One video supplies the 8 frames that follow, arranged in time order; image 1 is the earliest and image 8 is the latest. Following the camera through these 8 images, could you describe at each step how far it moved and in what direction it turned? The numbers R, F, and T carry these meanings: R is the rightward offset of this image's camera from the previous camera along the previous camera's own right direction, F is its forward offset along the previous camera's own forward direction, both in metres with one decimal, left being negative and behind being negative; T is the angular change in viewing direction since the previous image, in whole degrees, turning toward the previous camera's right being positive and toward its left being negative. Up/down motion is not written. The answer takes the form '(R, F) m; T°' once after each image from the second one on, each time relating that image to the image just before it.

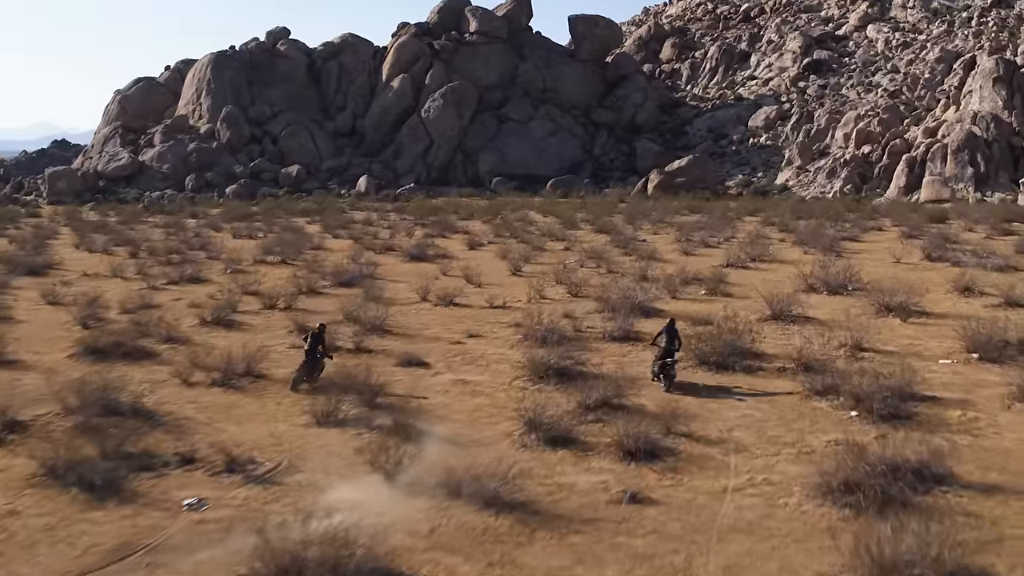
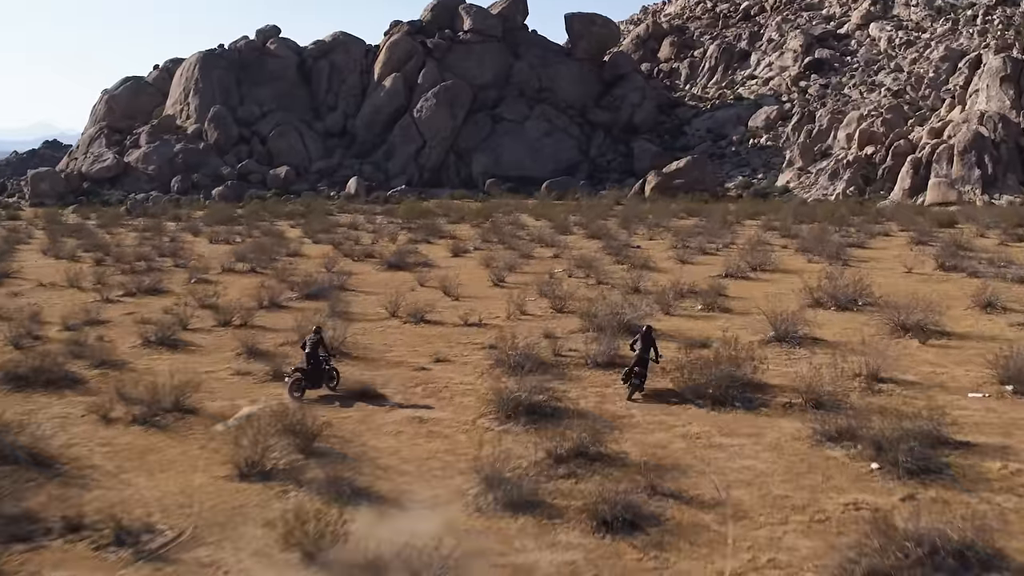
(+0.3, +1.3) m; 0°
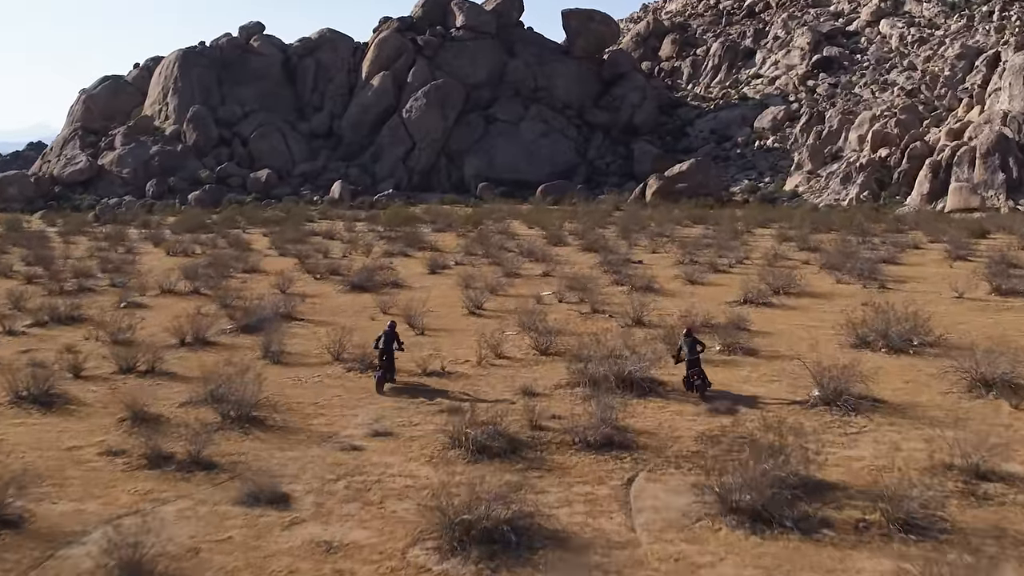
(+0.3, +2.6) m; 0°
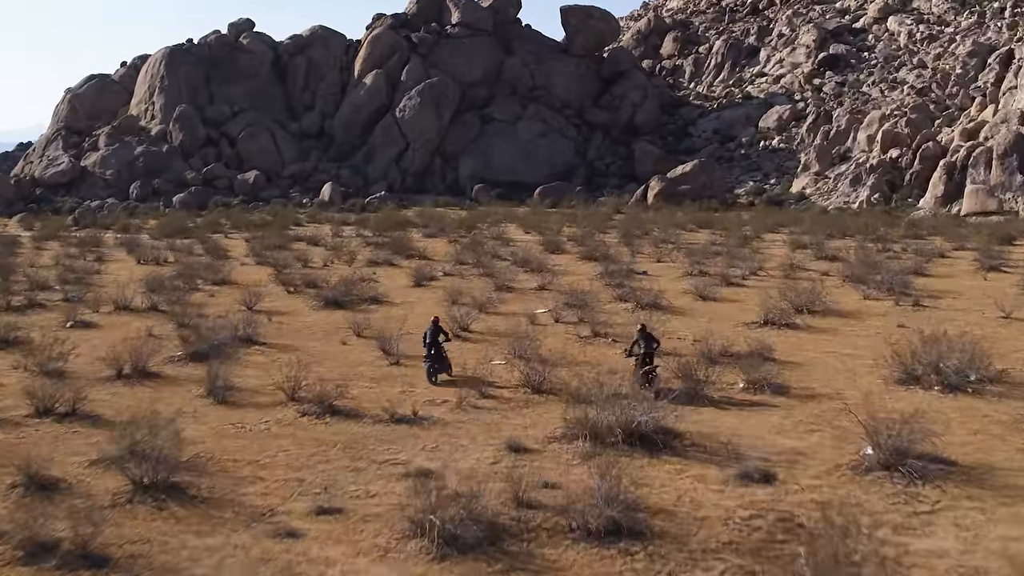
(+0.1, +1.6) m; 0°
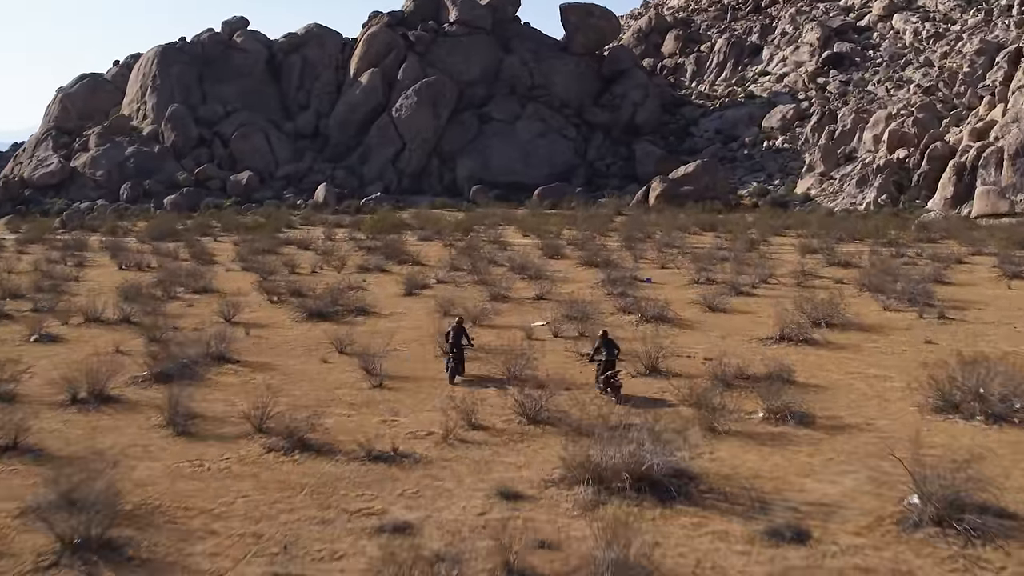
(+0.1, +0.9) m; 0°
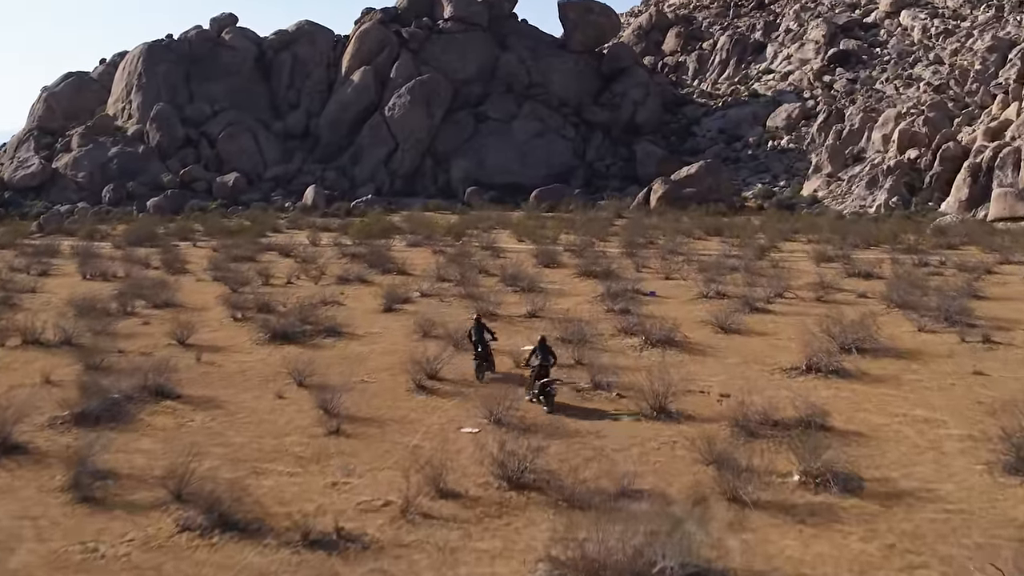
(+0.2, +1.5) m; 0°
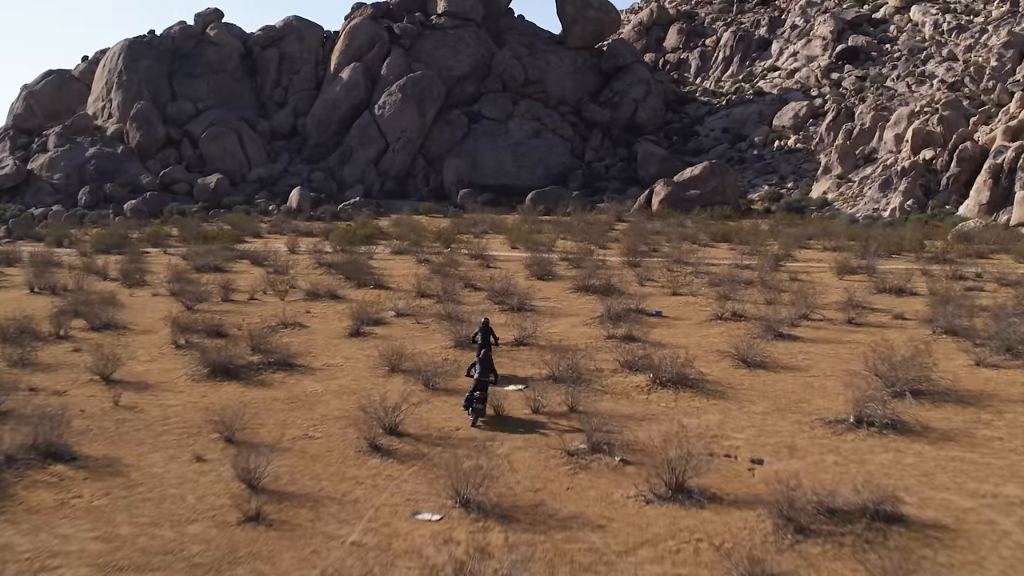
(+0.2, +1.9) m; 0°
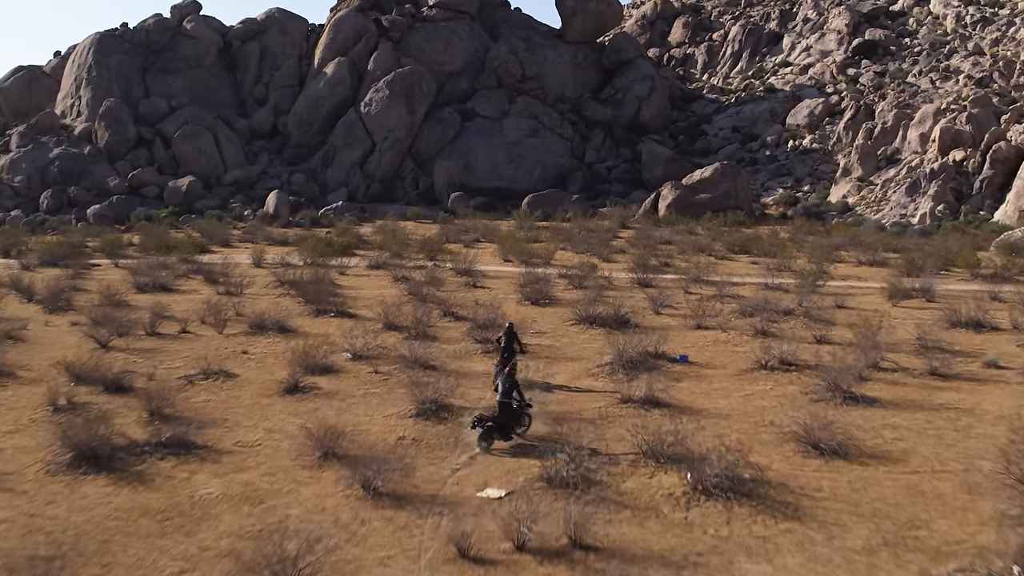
(+0.2, +2.9) m; 0°
